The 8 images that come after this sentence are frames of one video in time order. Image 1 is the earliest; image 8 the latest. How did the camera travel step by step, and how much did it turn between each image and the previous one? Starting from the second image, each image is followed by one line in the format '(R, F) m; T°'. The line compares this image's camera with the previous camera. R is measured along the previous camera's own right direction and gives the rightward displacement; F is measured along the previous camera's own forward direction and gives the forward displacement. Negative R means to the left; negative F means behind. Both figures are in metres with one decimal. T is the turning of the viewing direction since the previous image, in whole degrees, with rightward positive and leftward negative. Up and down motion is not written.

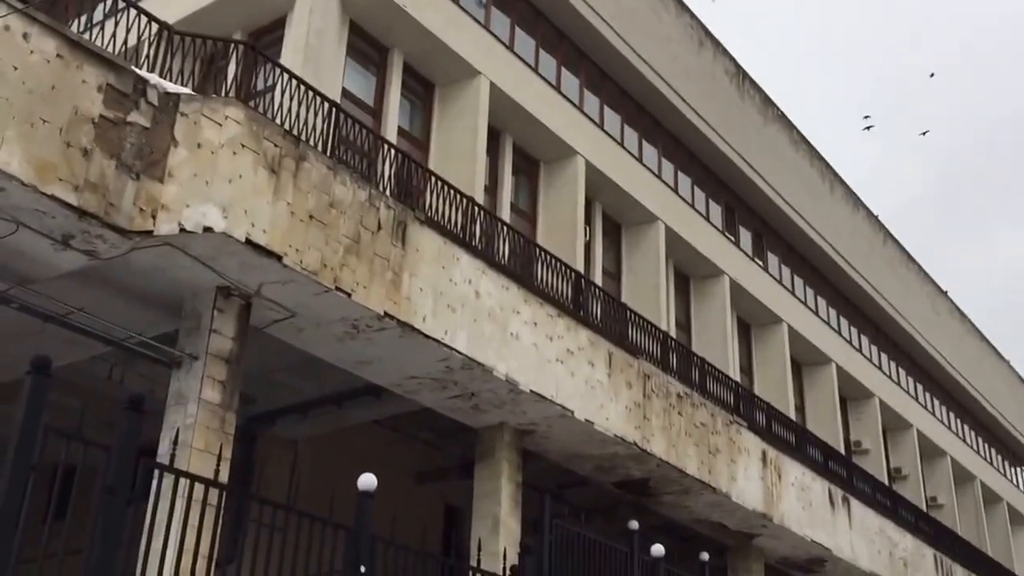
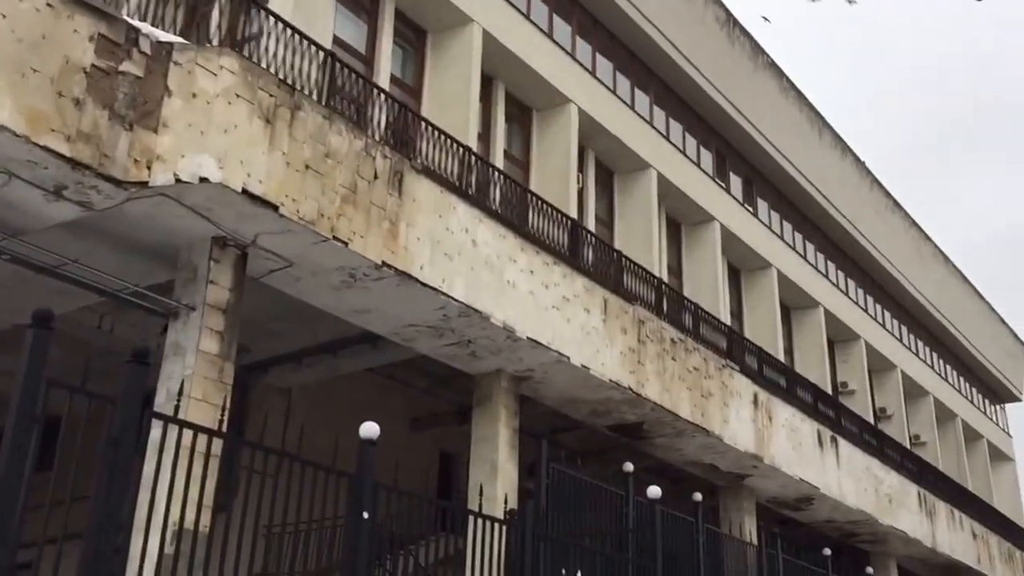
(-0.1, 0.0) m; +1°
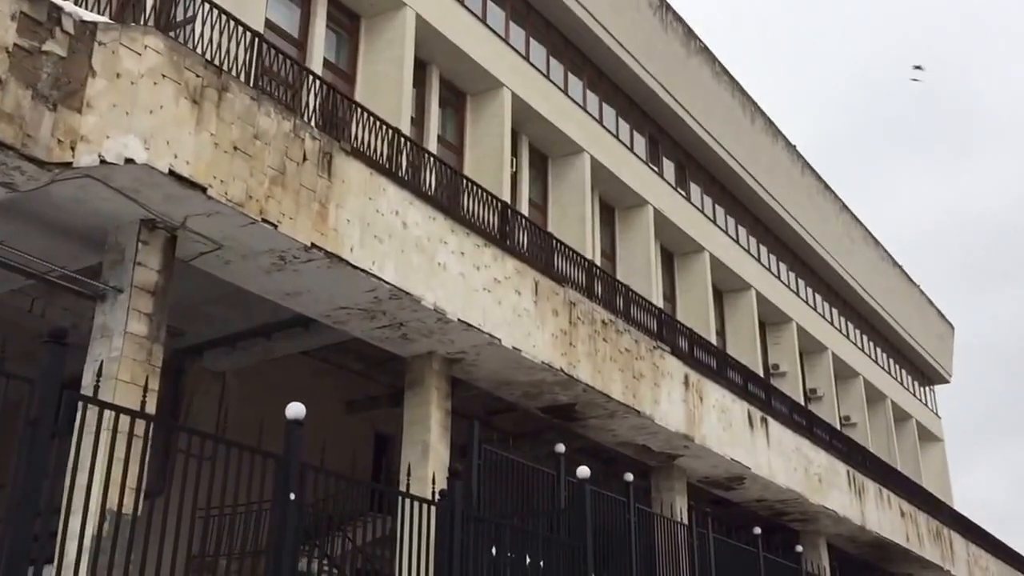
(+0.1, -0.1) m; +3°
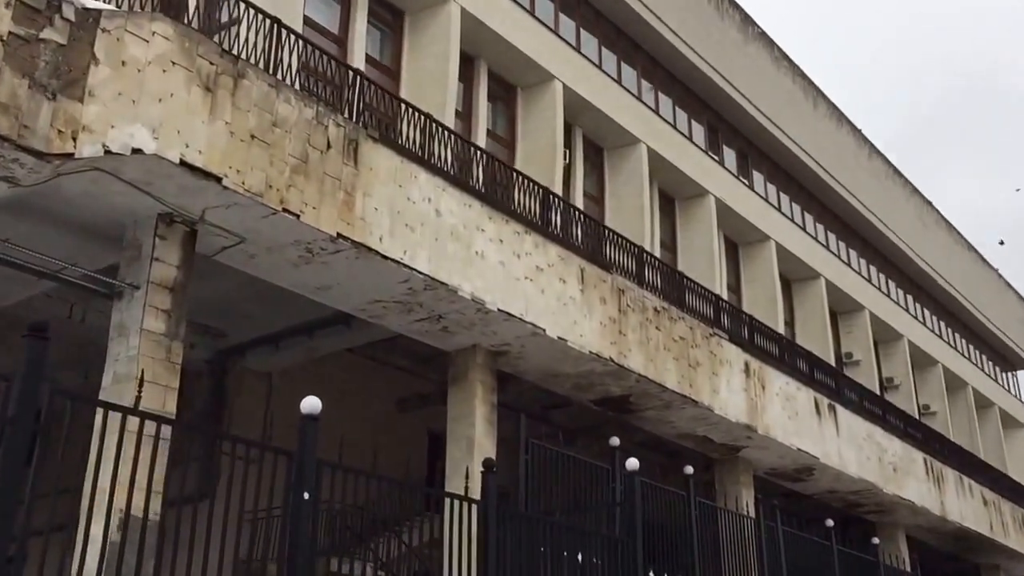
(+0.3, +0.5) m; -4°
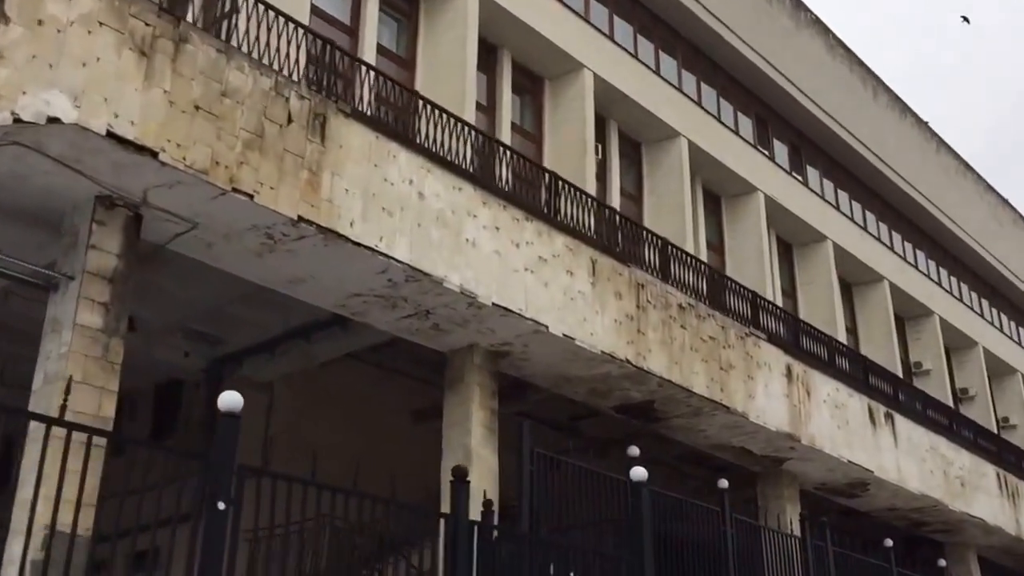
(+0.7, +1.1) m; -4°
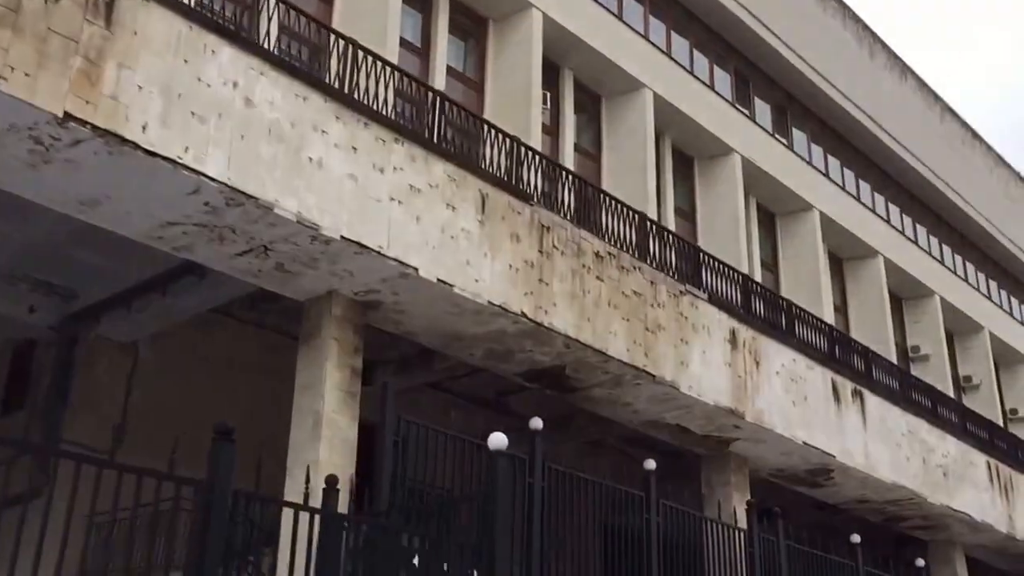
(+1.2, +1.7) m; -1°
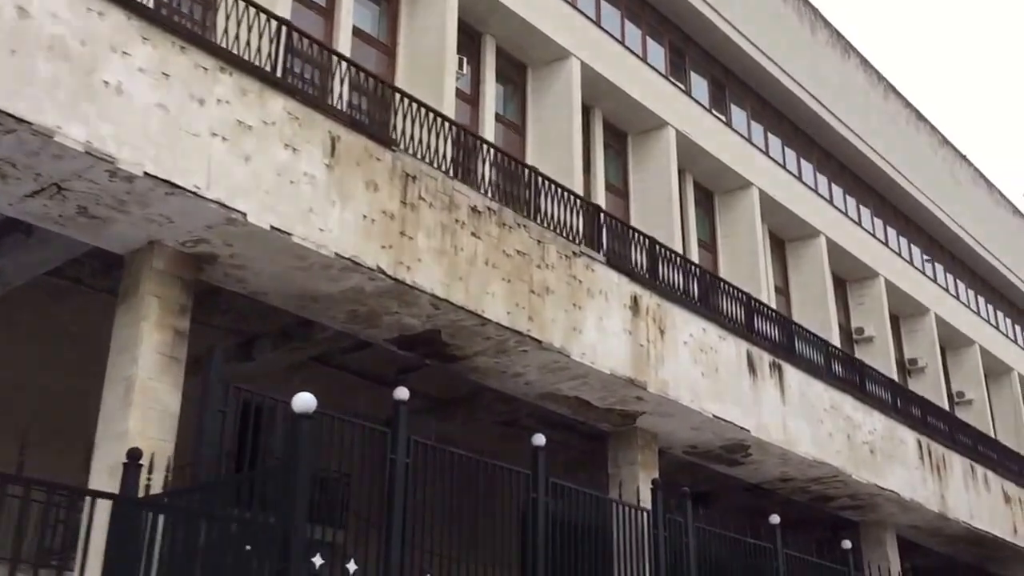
(+0.8, +0.9) m; +2°
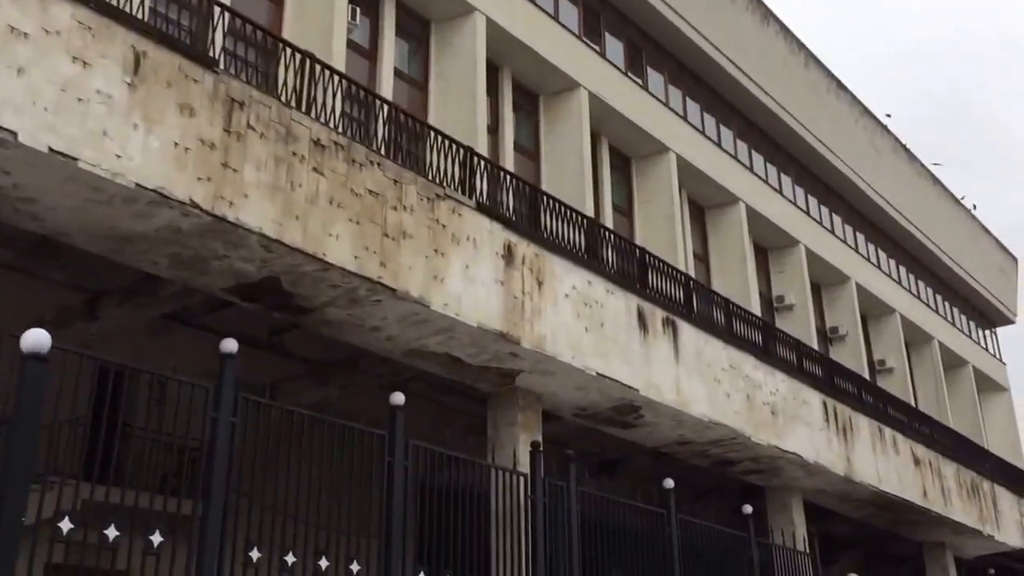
(+0.7, +0.8) m; +3°
